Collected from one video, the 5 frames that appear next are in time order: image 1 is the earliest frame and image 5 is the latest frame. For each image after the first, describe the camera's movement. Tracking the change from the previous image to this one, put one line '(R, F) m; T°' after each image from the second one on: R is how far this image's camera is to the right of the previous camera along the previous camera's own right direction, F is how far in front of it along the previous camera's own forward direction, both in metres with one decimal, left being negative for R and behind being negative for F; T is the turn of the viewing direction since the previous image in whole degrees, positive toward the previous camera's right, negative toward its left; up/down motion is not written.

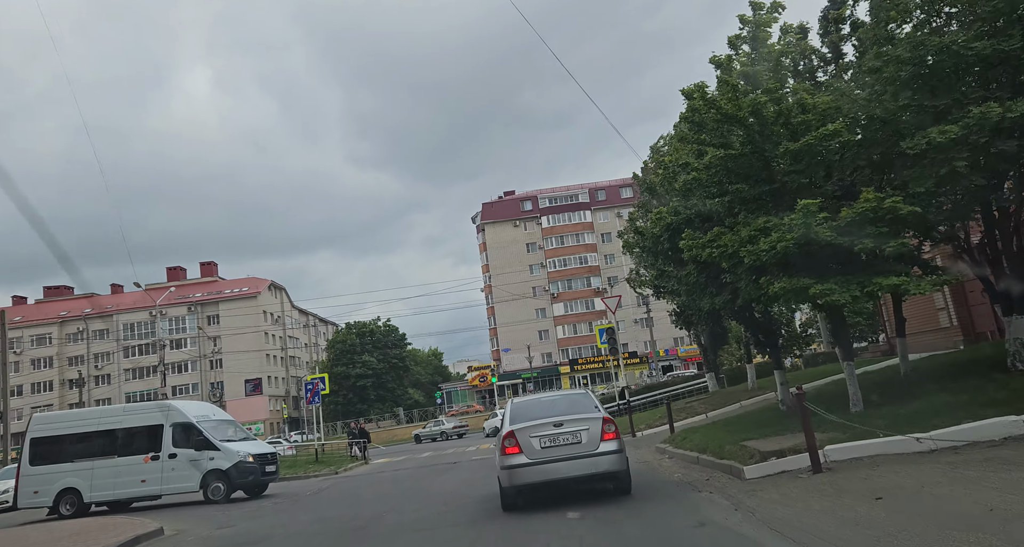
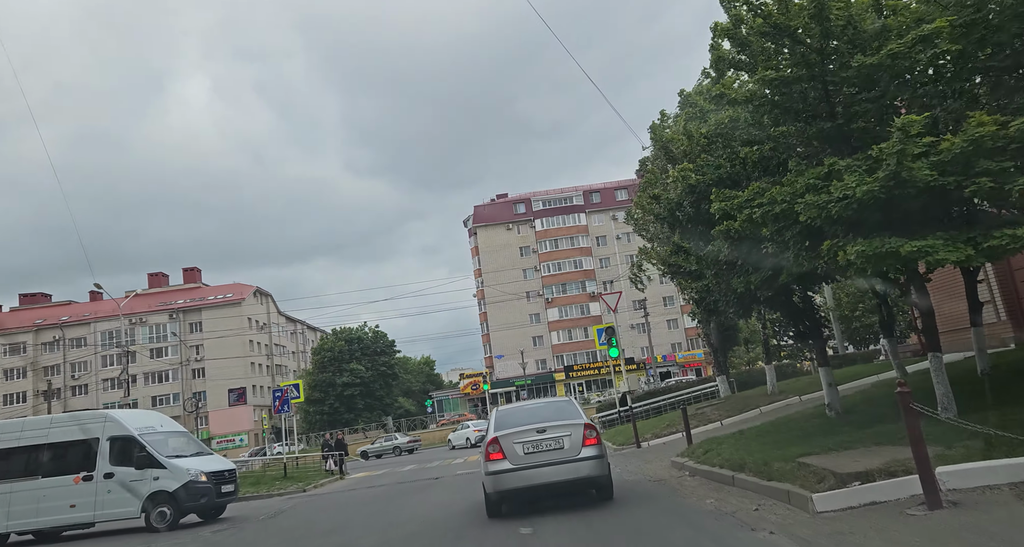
(+0.1, +2.5) m; 0°
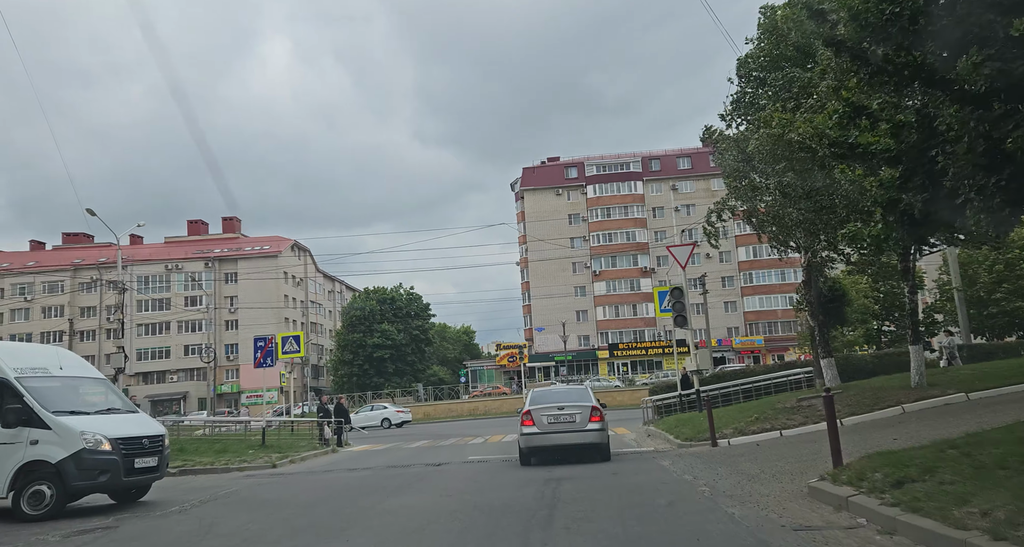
(+0.2, +5.2) m; -4°
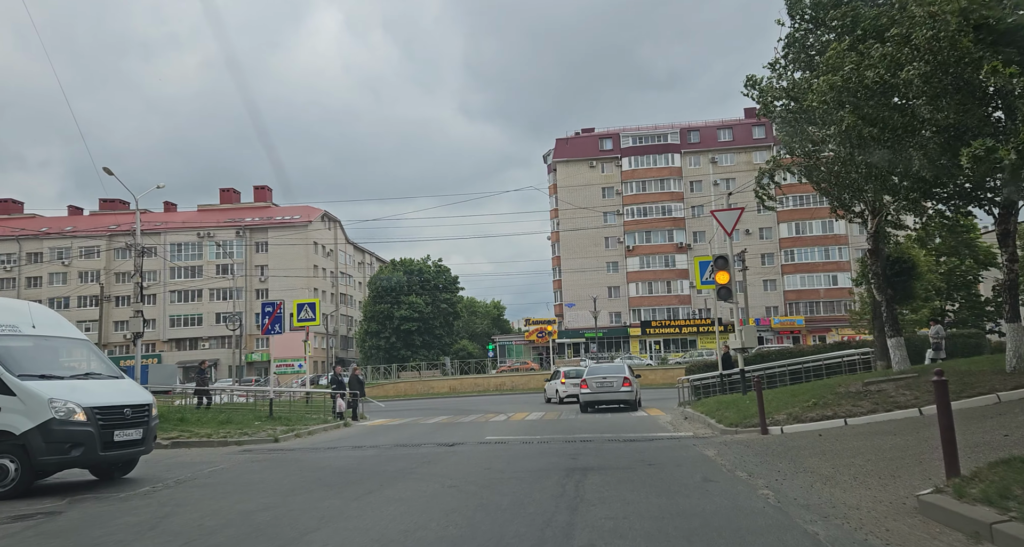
(+0.1, +1.7) m; -3°
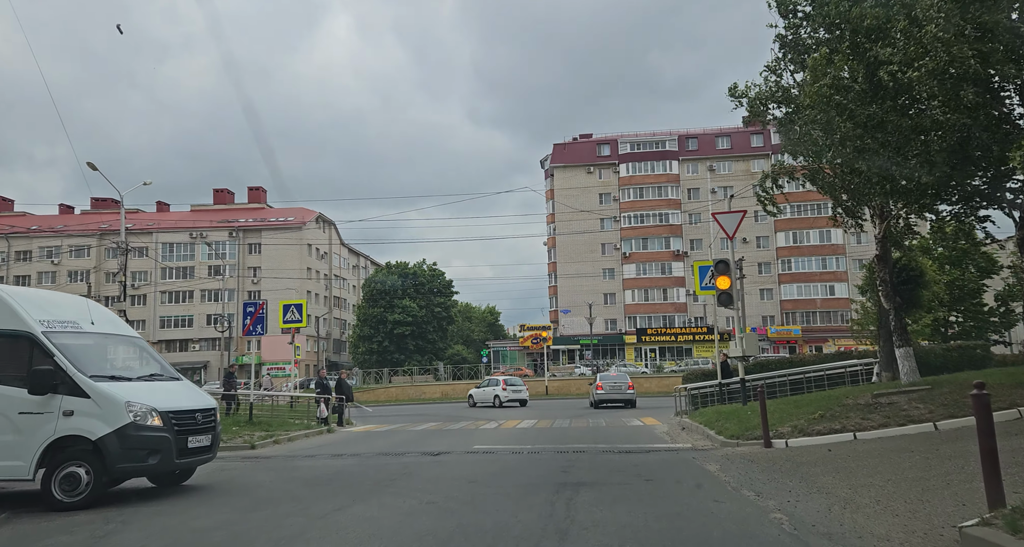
(+0.1, +0.7) m; 0°
